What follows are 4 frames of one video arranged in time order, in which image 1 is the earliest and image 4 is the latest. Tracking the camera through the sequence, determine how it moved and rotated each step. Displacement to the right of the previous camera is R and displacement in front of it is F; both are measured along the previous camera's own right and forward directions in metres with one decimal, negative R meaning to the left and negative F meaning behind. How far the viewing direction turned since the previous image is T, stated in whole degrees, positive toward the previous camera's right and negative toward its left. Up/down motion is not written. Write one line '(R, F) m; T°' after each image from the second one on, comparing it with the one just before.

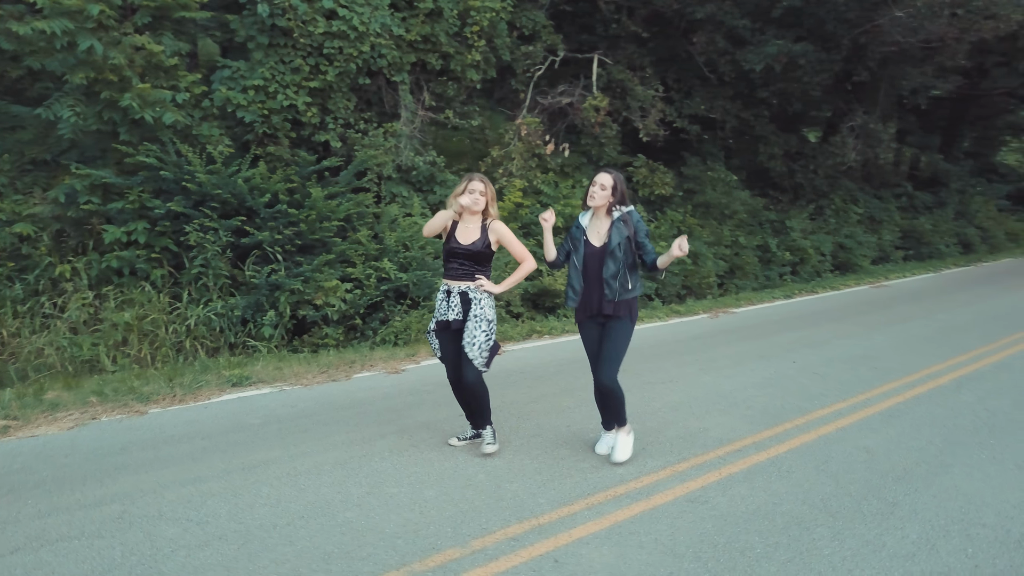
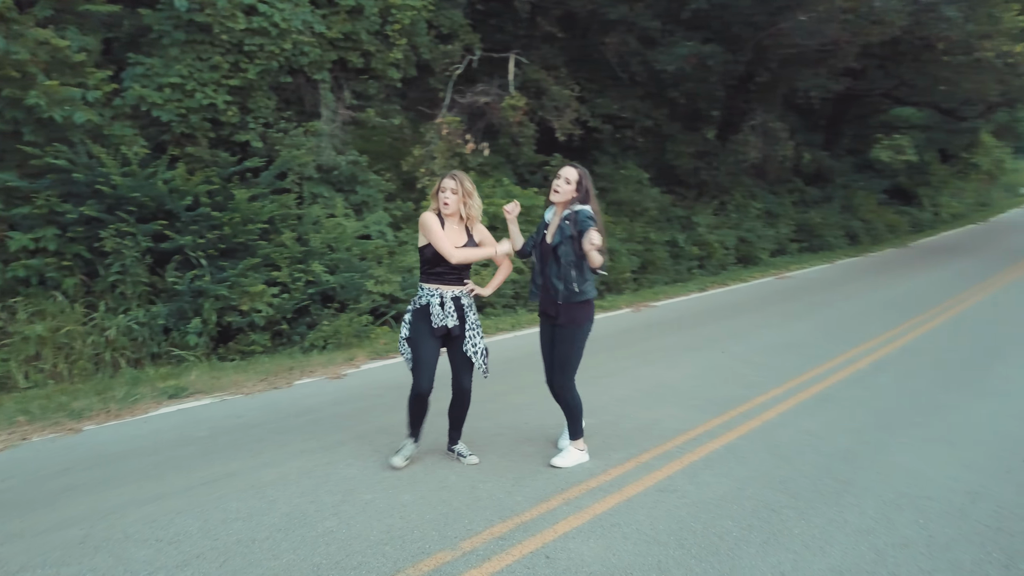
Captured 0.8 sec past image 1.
(-0.5, 0.0) m; +7°
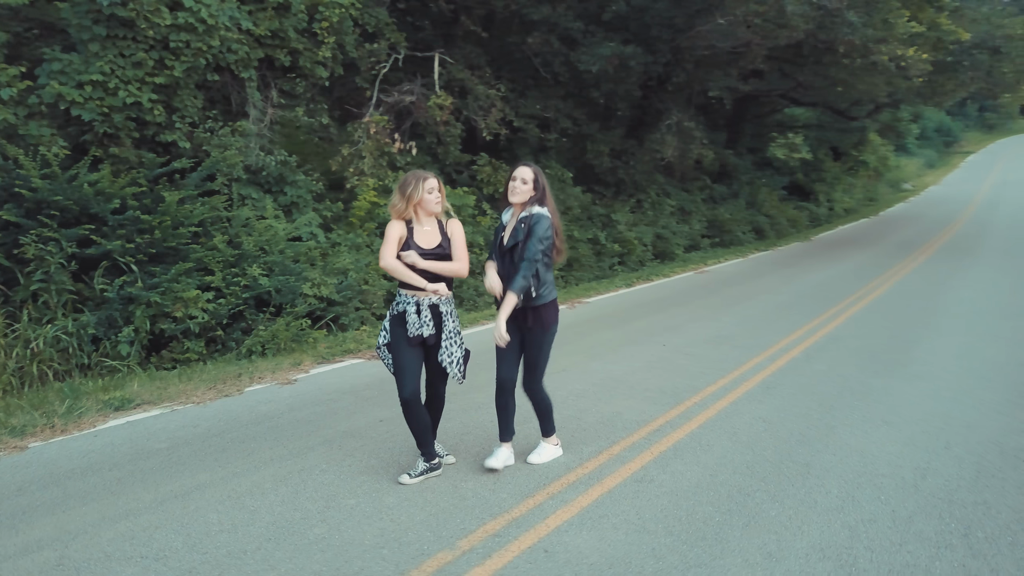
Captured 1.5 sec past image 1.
(-0.5, 0.0) m; +7°
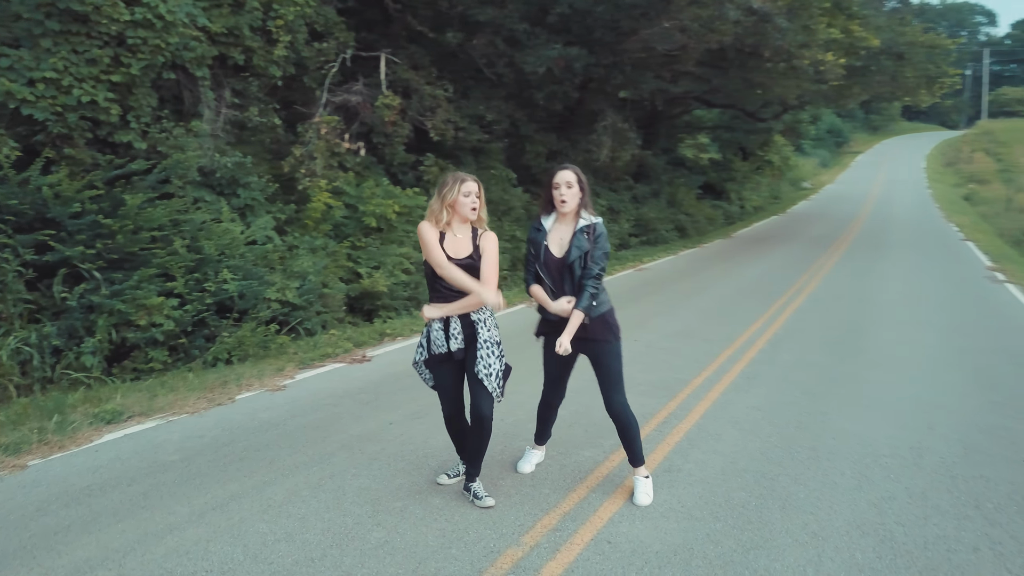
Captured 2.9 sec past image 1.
(-0.8, 0.0) m; +6°
